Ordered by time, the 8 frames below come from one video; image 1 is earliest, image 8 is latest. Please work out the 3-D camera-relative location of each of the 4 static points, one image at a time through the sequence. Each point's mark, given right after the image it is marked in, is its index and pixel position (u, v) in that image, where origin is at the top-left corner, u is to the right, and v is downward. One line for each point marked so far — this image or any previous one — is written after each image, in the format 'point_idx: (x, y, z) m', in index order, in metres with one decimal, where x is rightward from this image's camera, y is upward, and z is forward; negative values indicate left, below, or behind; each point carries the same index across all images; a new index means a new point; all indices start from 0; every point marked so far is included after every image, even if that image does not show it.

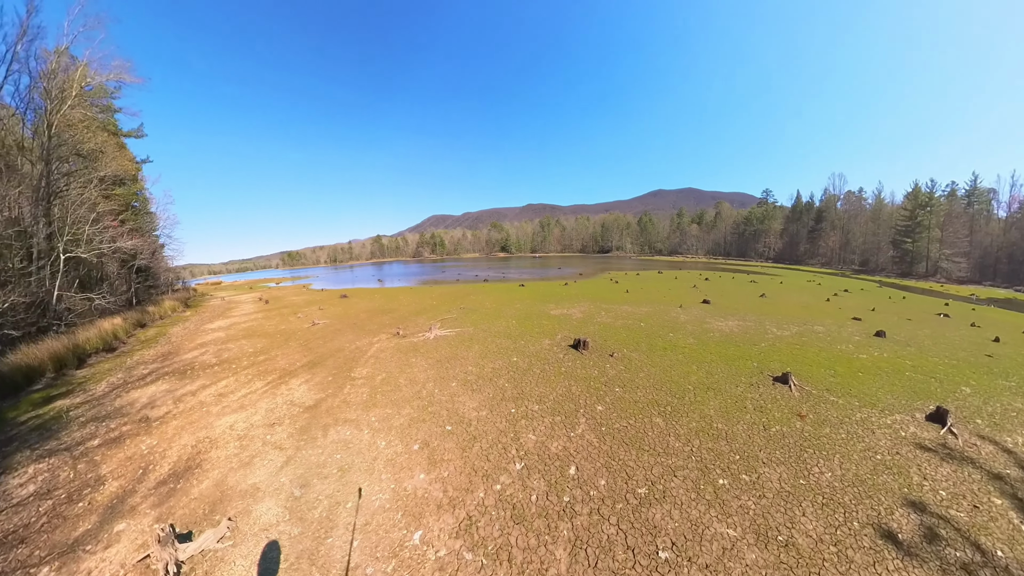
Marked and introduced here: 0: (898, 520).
0: (+4.7, -2.8, +4.2) m
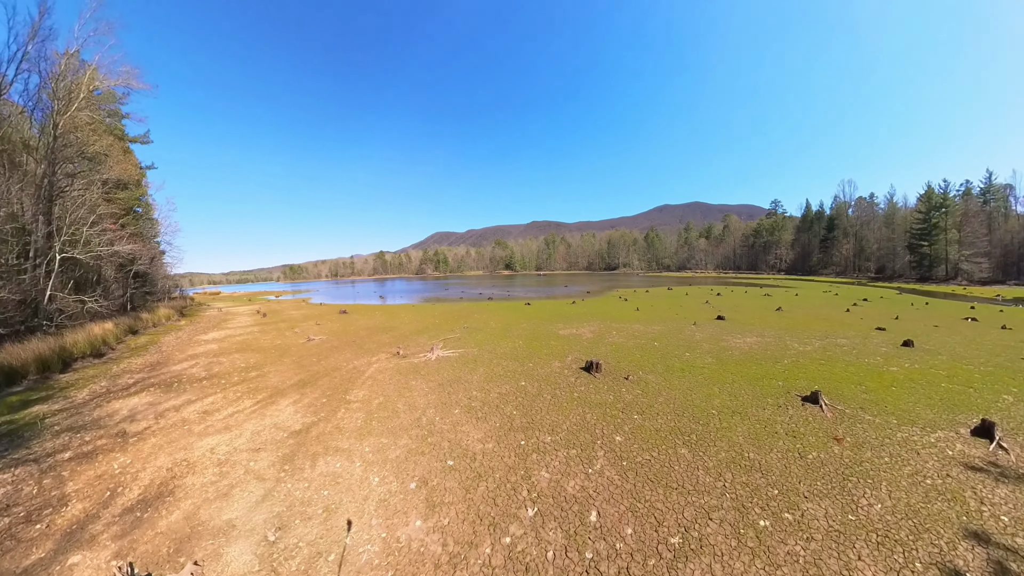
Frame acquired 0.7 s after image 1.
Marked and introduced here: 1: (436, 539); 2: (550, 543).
0: (+4.9, -2.9, +3.8) m
1: (-0.9, -3.3, +4.6) m
2: (+0.5, -3.2, +4.4) m
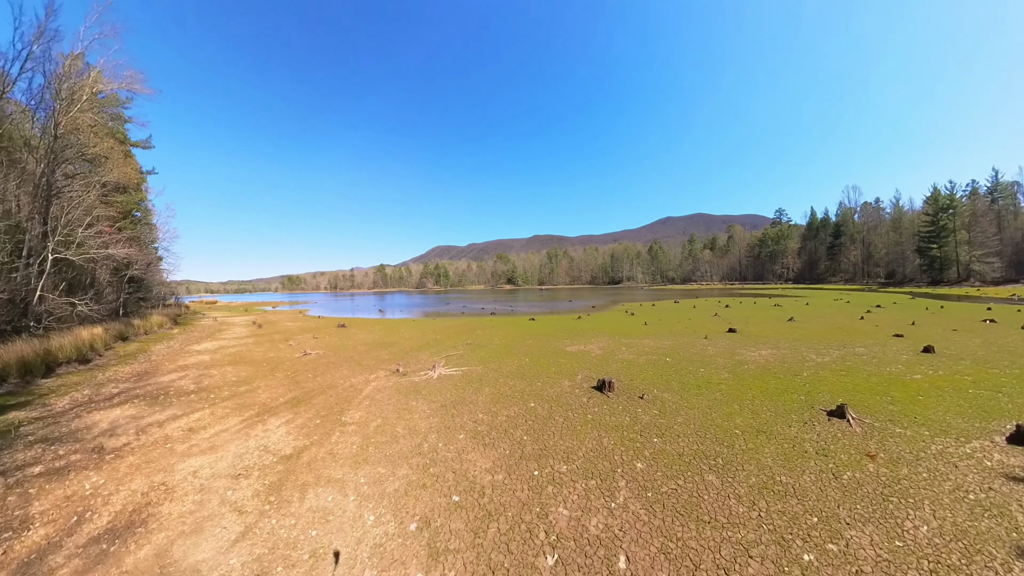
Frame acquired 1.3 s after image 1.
0: (+5.2, -2.9, +3.6) m
1: (-0.7, -3.7, +4.4) m
2: (+0.8, -3.4, +4.2) m
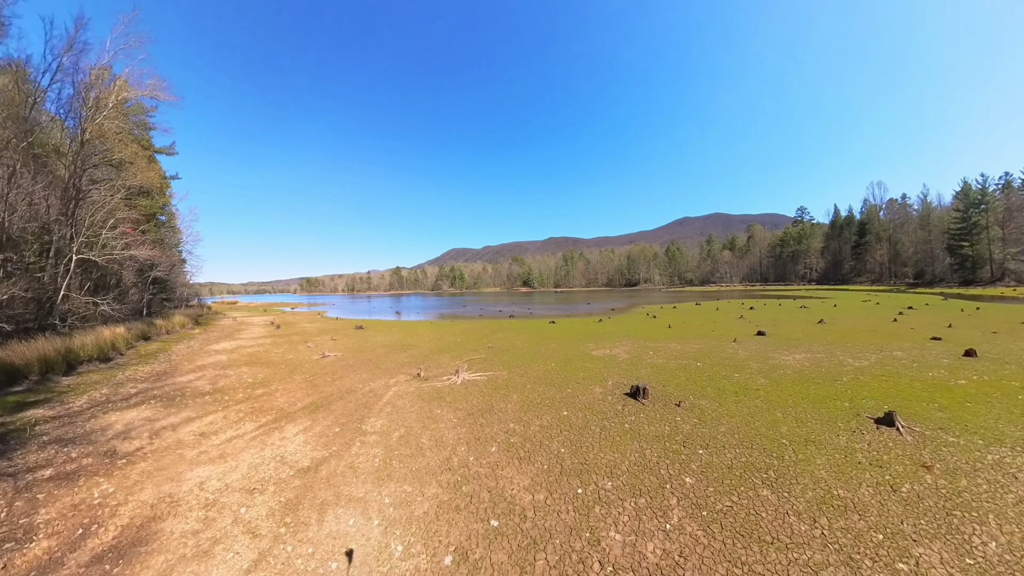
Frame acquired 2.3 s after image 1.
0: (+5.7, -3.0, +3.6) m
1: (-0.1, -3.8, +4.5) m
2: (+1.3, -3.6, +4.3) m
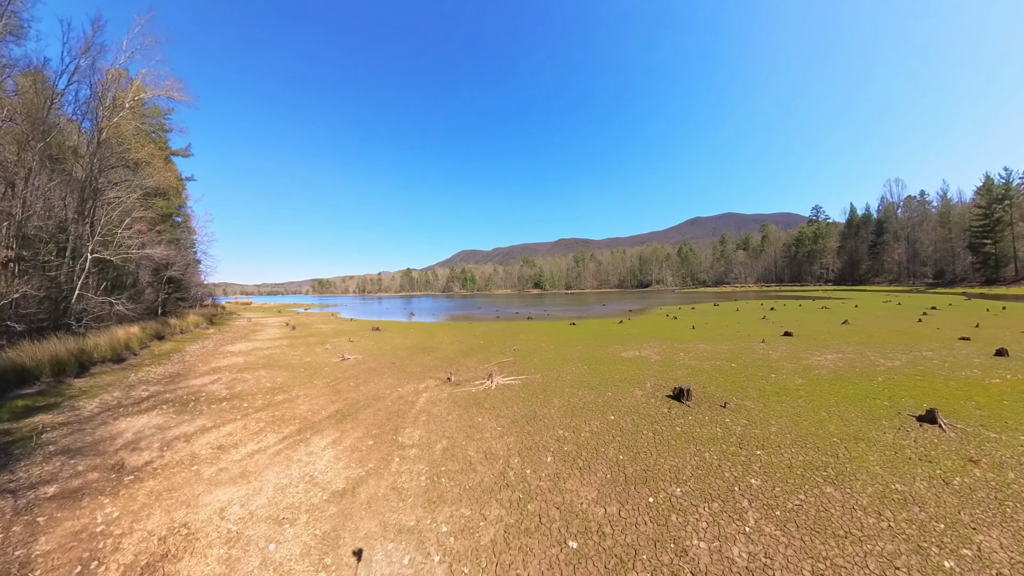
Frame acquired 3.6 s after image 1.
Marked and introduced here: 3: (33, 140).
0: (+6.4, -3.0, +3.8) m
1: (+0.6, -3.9, +4.7) m
2: (+2.0, -3.6, +4.5) m
3: (-21.4, +6.5, +15.5) m
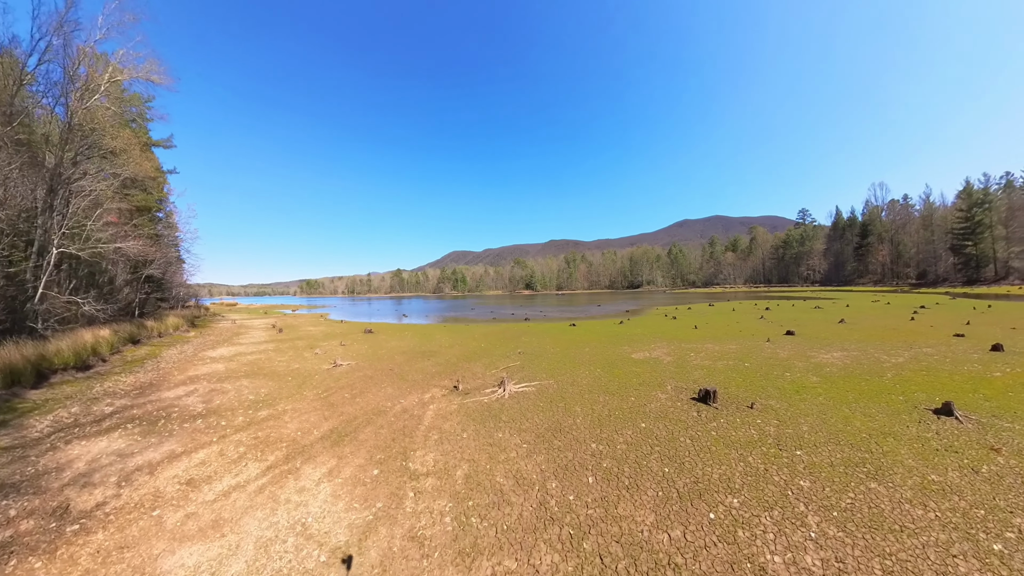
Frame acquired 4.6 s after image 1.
0: (+6.8, -3.0, +4.1) m
1: (+1.0, -3.9, +4.7) m
2: (+2.4, -3.7, +4.5) m
3: (-21.6, +6.4, +14.2) m
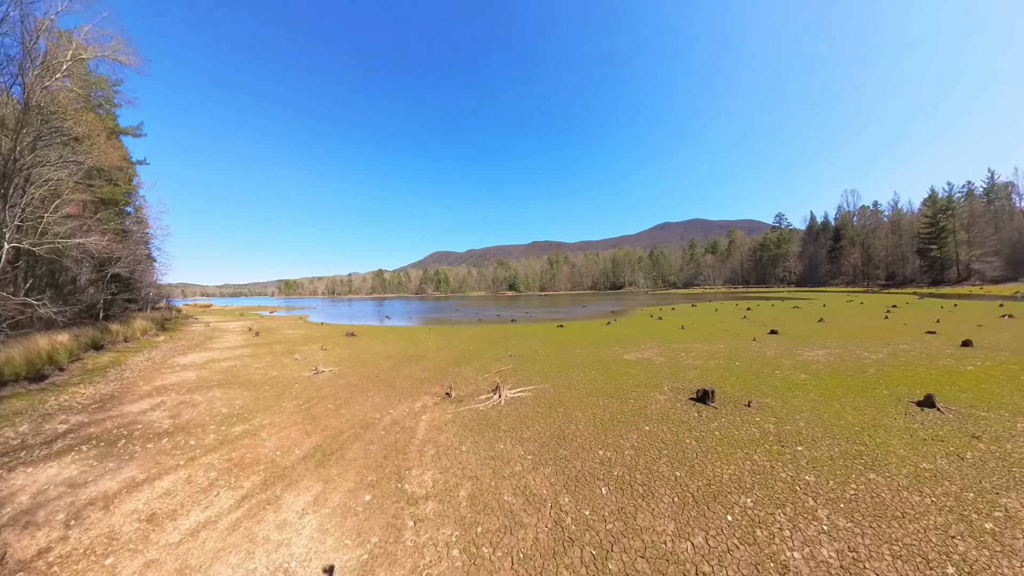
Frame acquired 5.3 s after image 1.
0: (+6.9, -3.0, +4.4) m
1: (+1.0, -3.9, +4.6) m
2: (+2.4, -3.6, +4.6) m
3: (-22.2, +6.4, +12.8) m
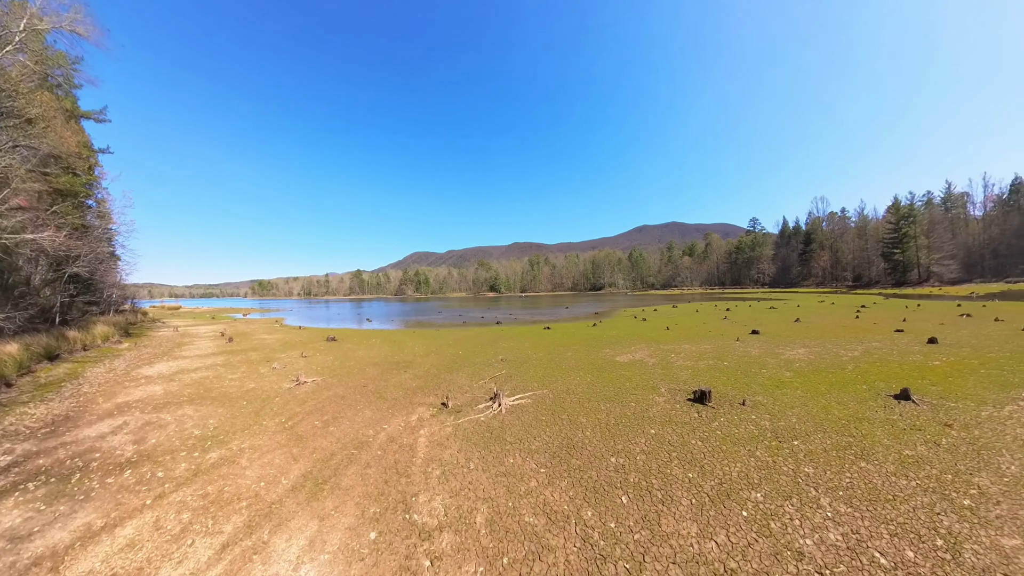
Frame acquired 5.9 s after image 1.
0: (+6.9, -3.0, +4.7) m
1: (+1.0, -3.9, +4.6) m
2: (+2.4, -3.6, +4.6) m
3: (-22.7, +6.3, +11.1) m
